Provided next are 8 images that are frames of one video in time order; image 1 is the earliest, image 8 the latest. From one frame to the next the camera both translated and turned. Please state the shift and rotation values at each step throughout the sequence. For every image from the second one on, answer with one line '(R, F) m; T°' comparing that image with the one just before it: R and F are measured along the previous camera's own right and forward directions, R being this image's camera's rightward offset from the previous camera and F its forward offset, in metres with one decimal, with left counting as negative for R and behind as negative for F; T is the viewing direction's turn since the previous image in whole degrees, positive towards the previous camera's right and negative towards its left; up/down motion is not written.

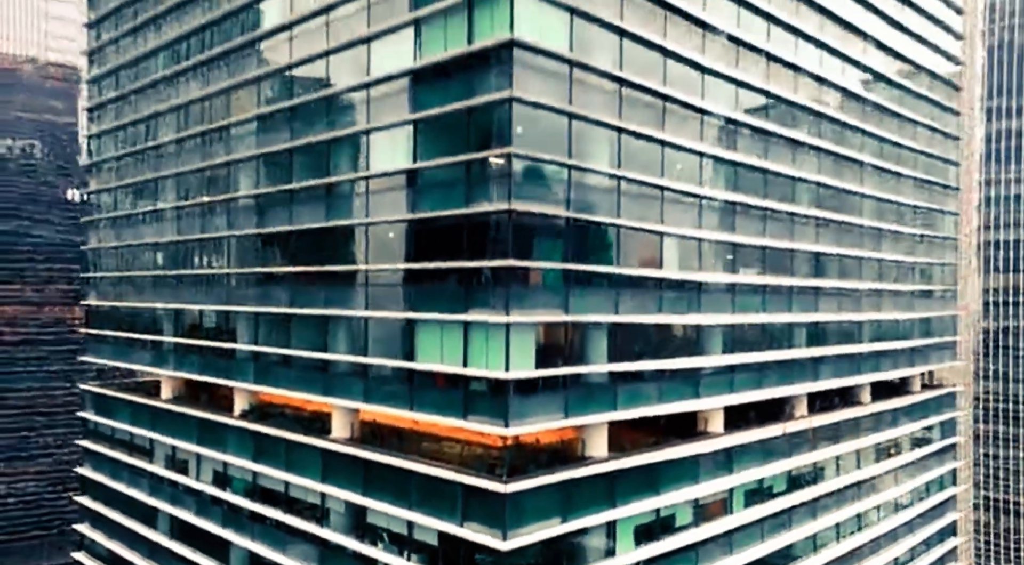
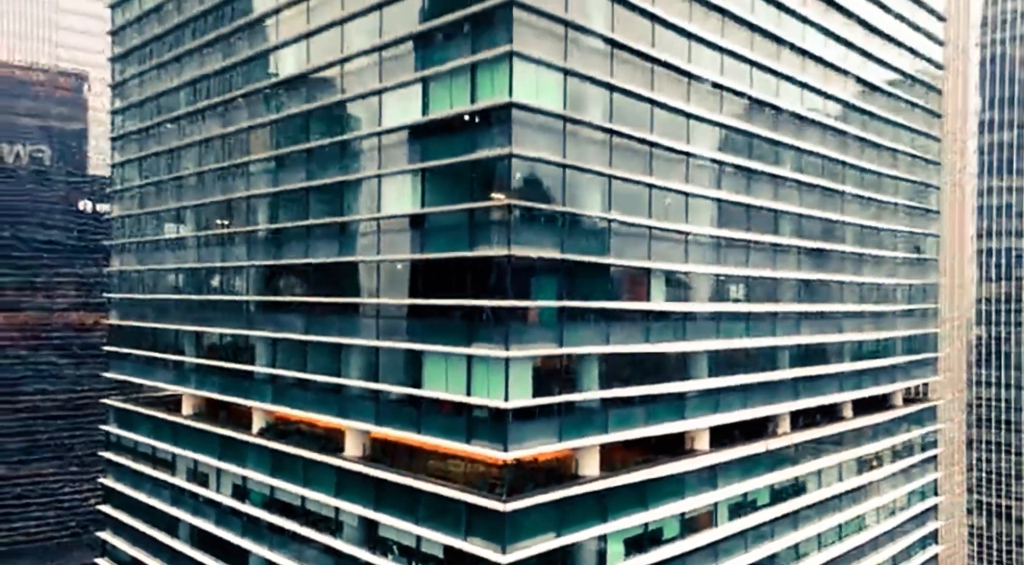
(+0.2, -3.5) m; 0°
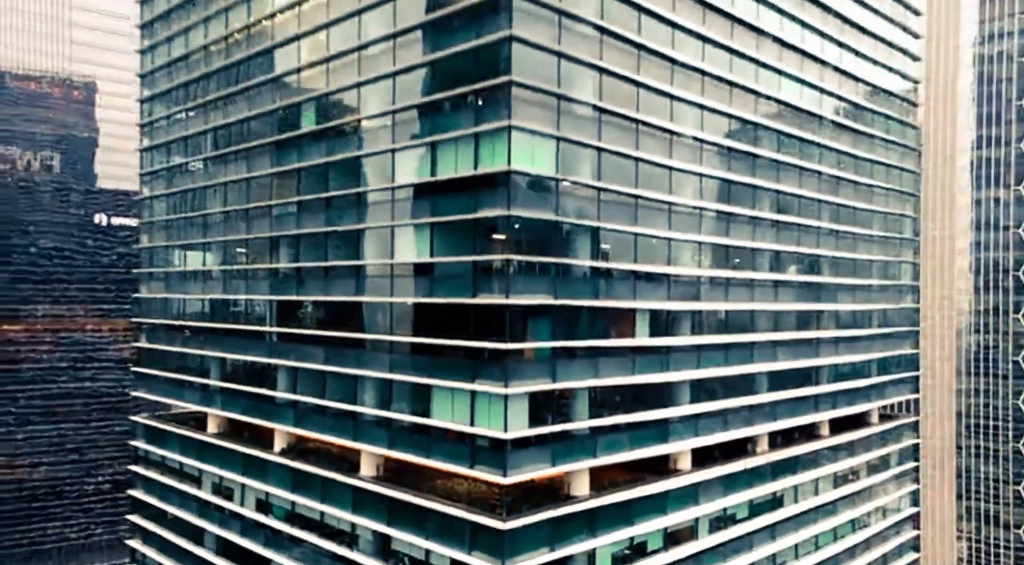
(+0.3, -4.9) m; 0°
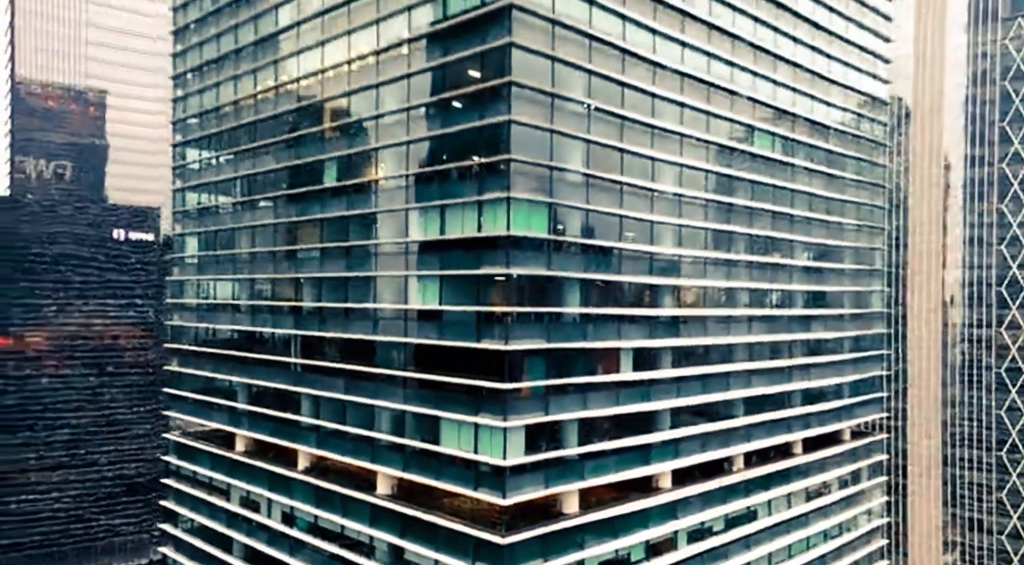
(+0.3, -6.6) m; 0°
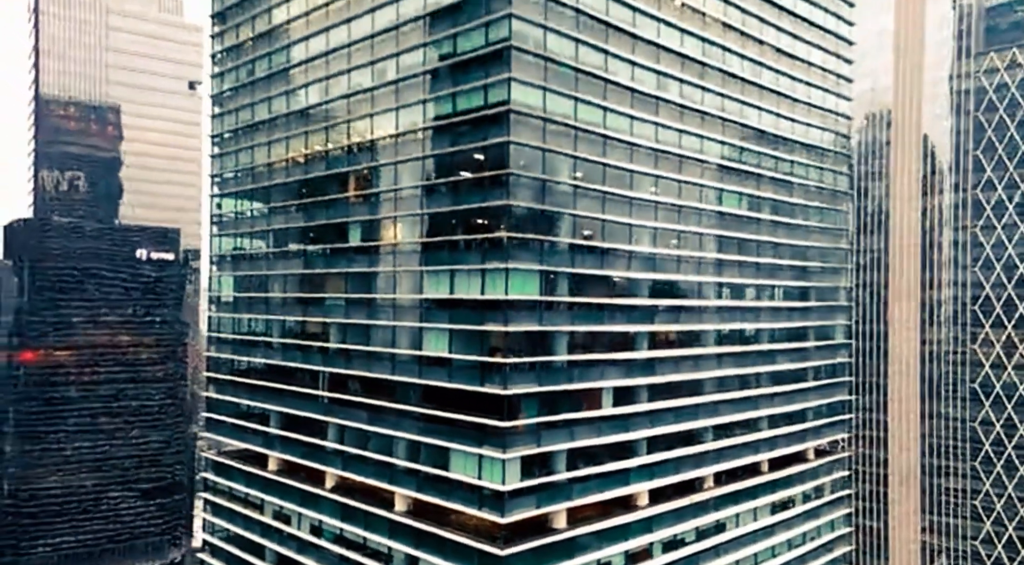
(+0.4, -9.8) m; 0°
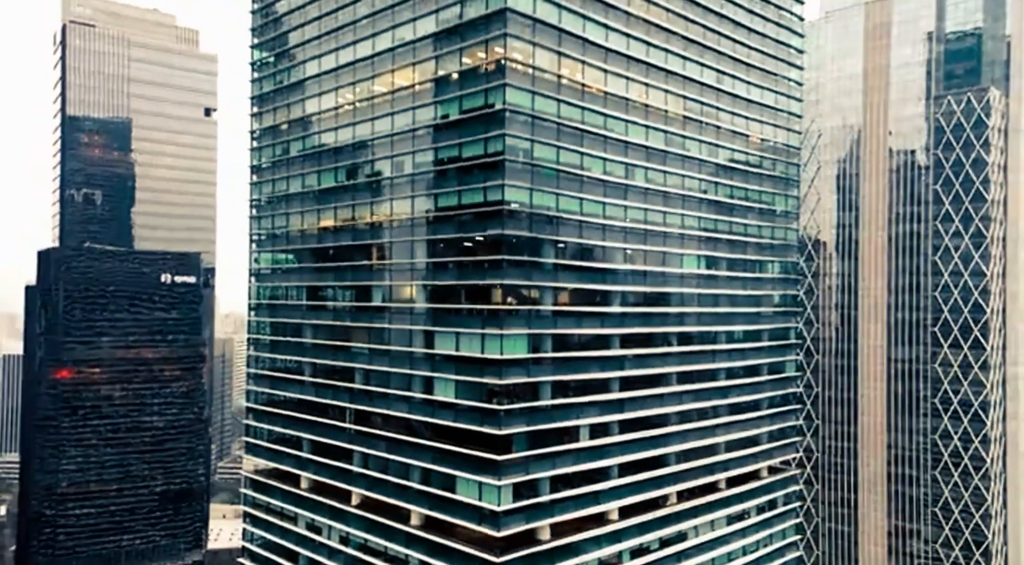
(+0.5, -14.8) m; 0°
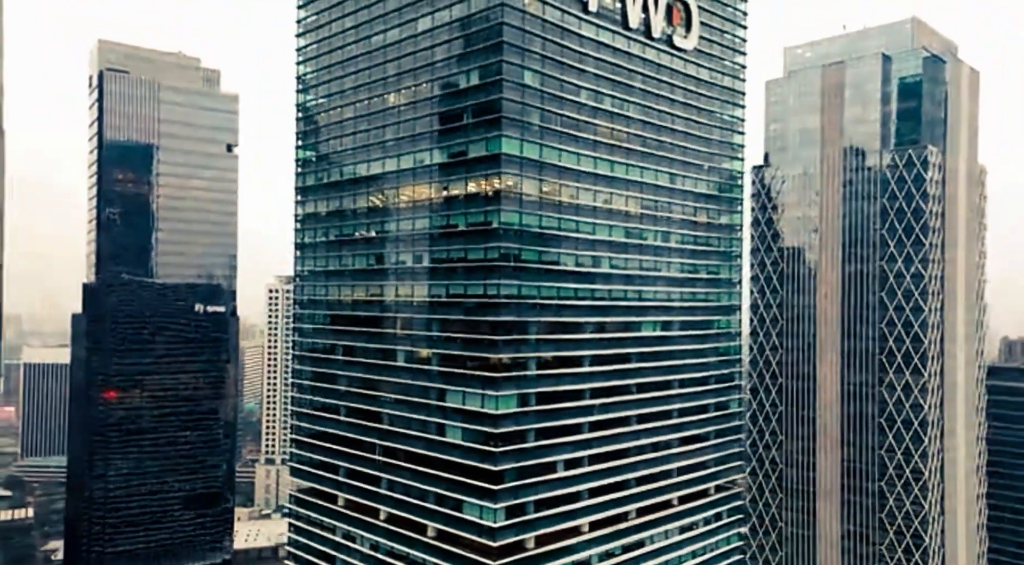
(+0.6, -24.3) m; 0°
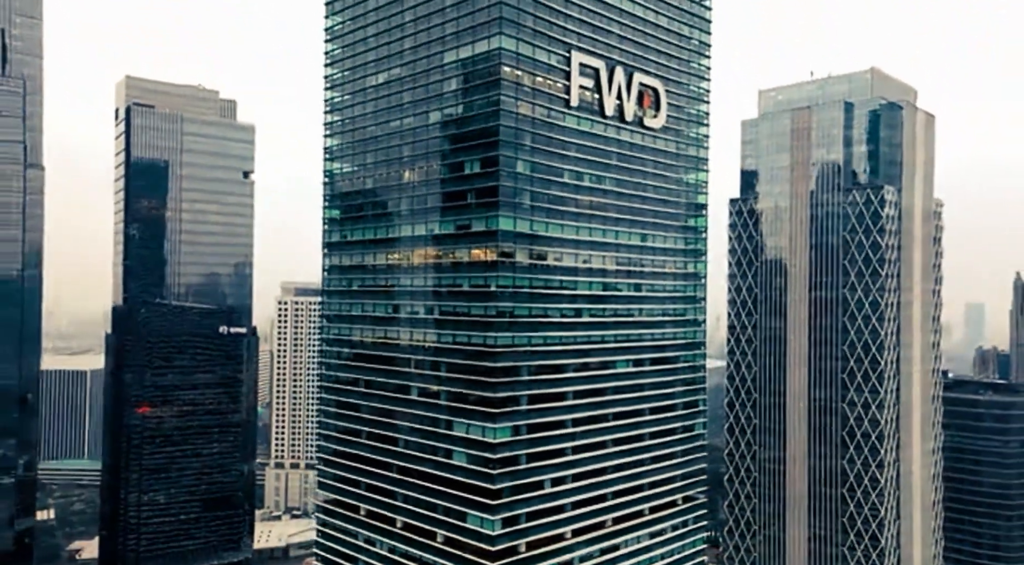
(+0.6, -21.4) m; 0°
